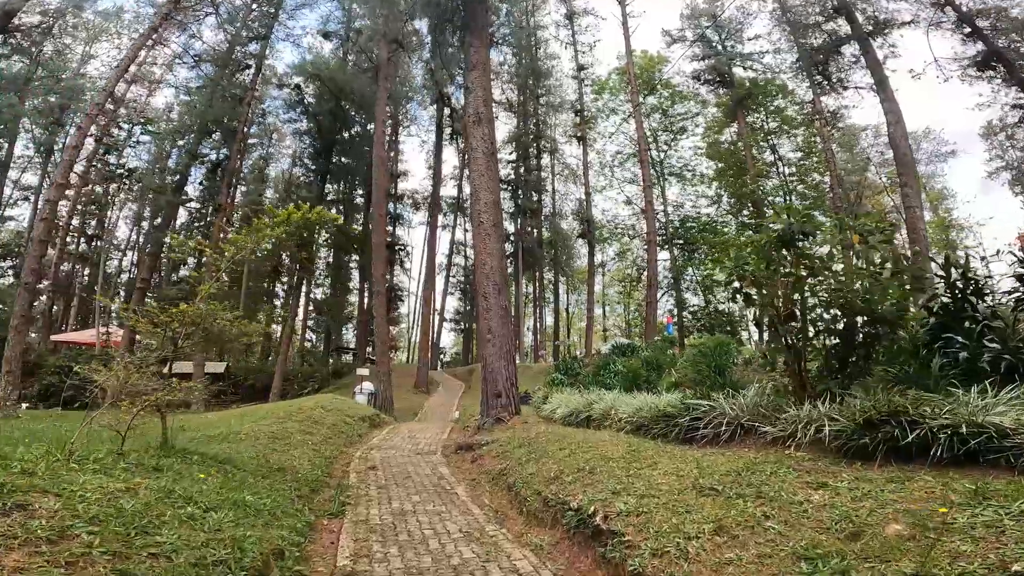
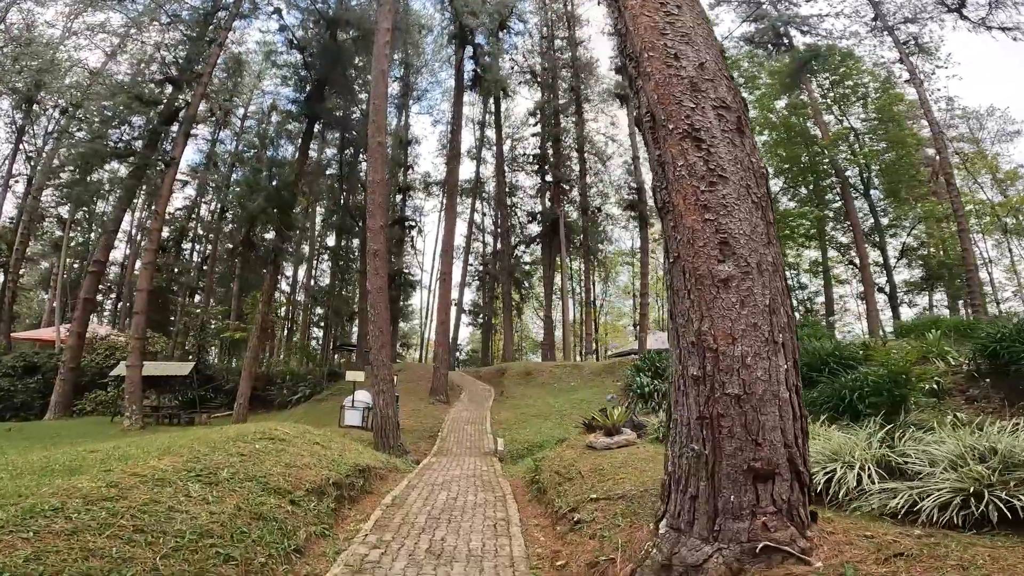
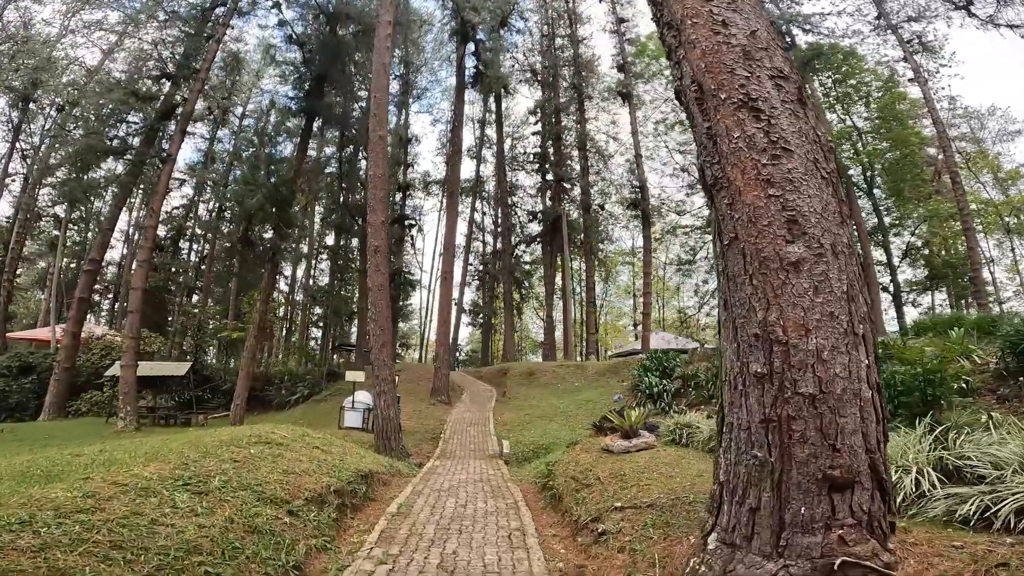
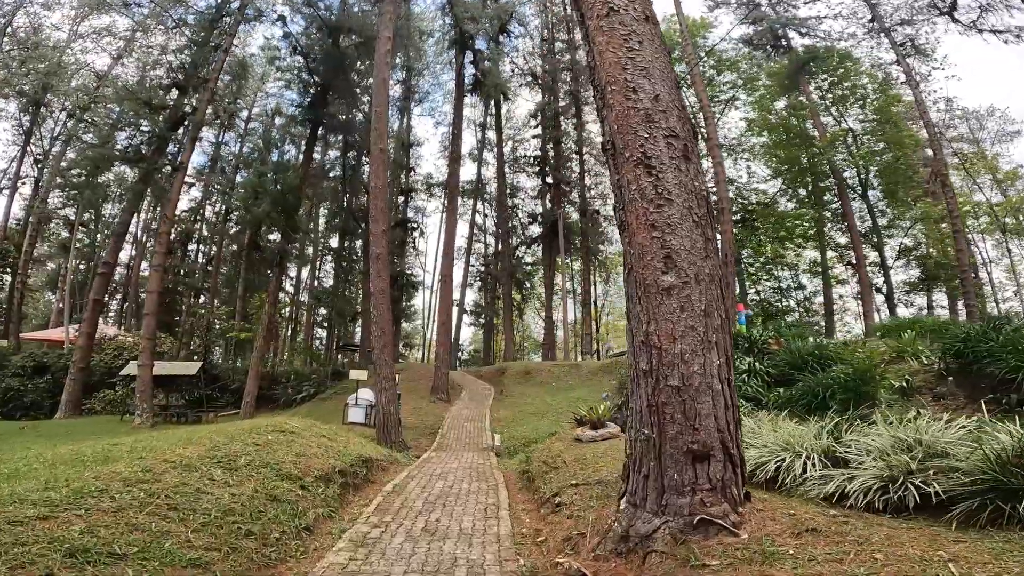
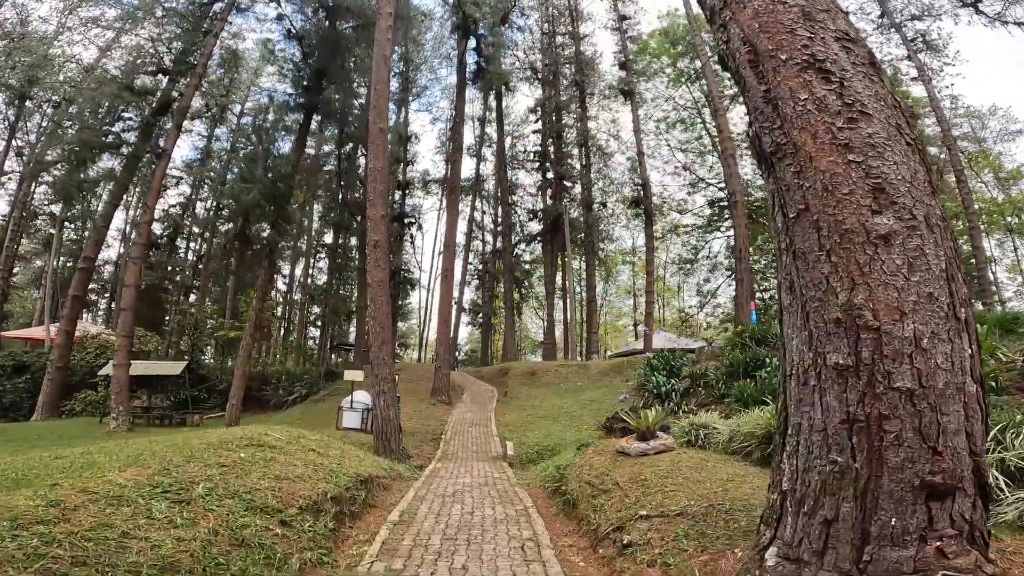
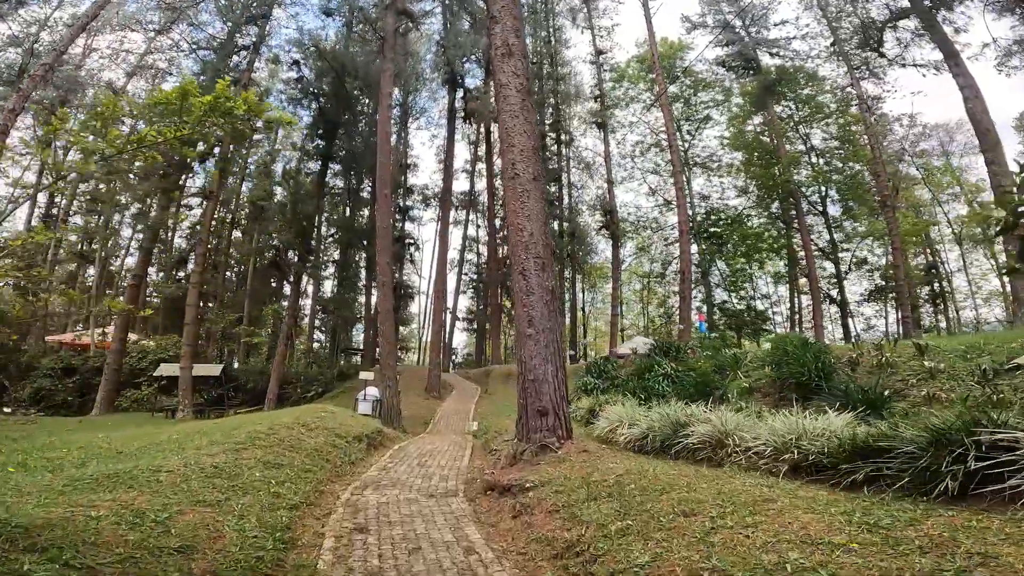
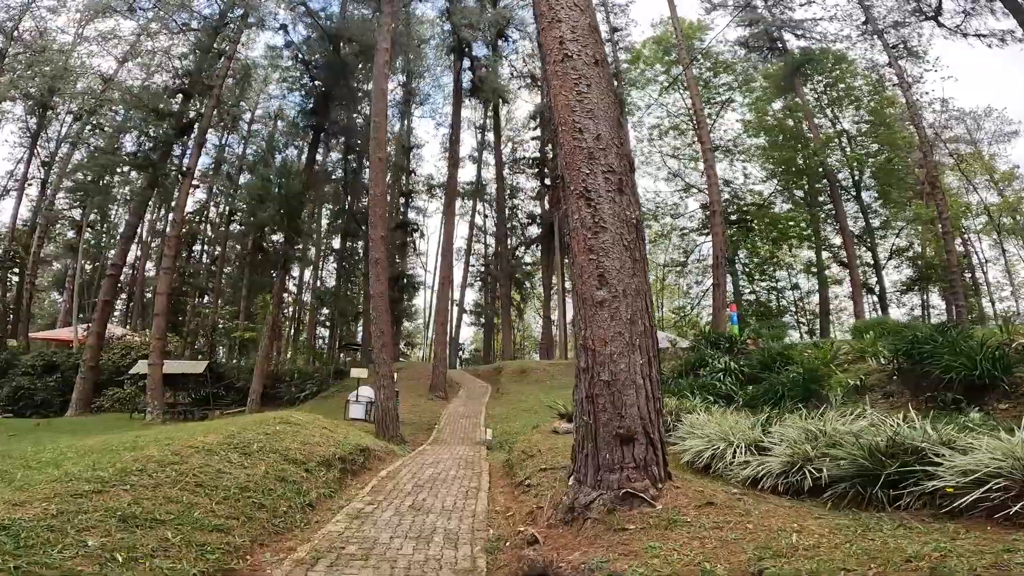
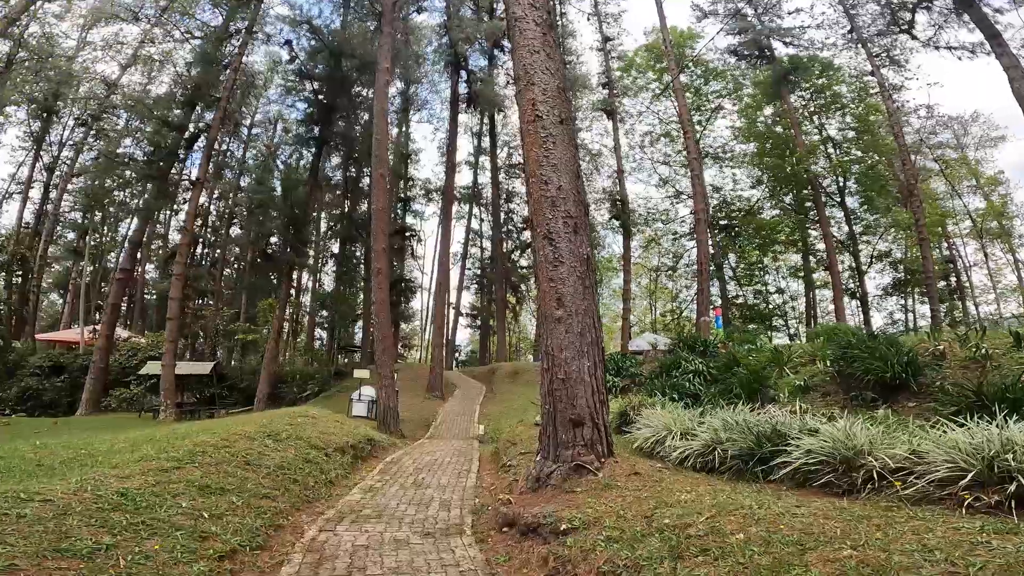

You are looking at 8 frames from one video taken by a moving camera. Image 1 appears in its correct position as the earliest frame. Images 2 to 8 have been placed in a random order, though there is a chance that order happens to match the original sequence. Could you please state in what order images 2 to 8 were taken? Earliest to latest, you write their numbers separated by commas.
6, 8, 7, 4, 2, 3, 5
